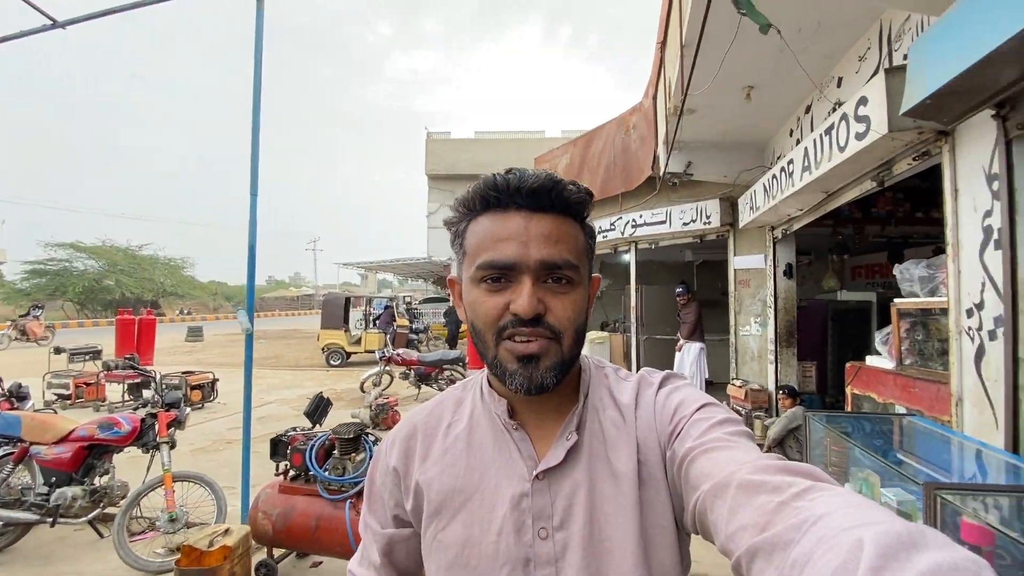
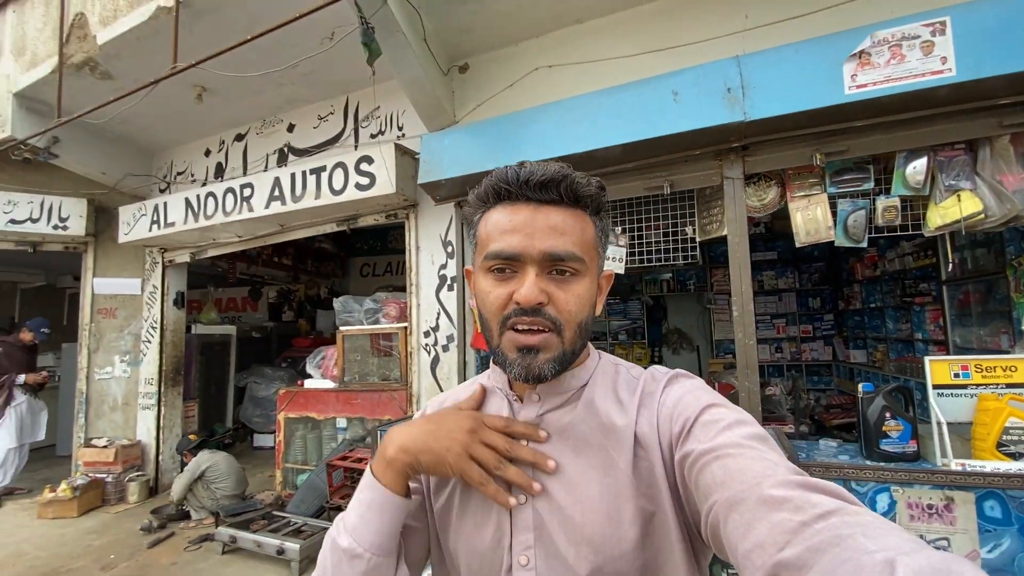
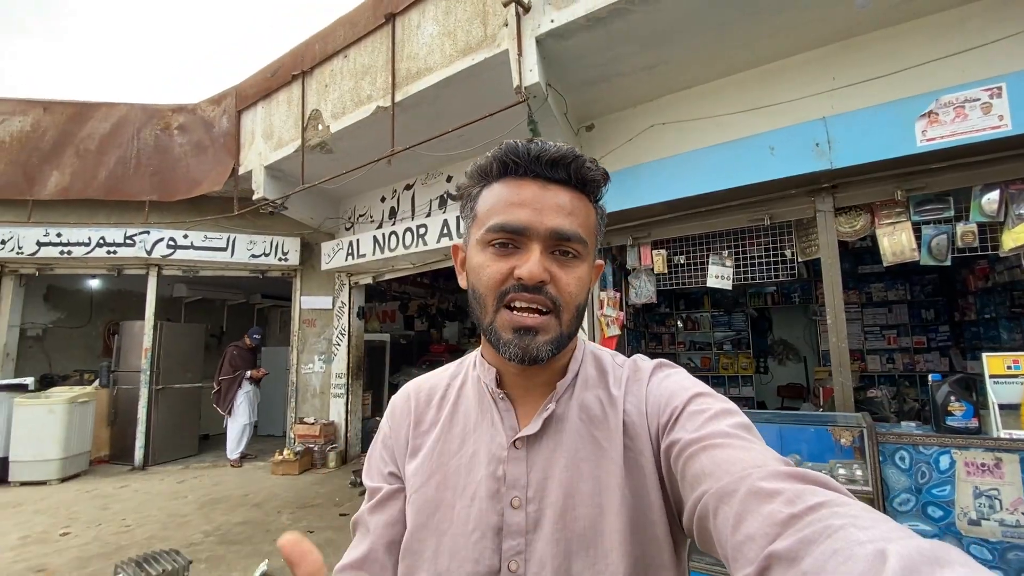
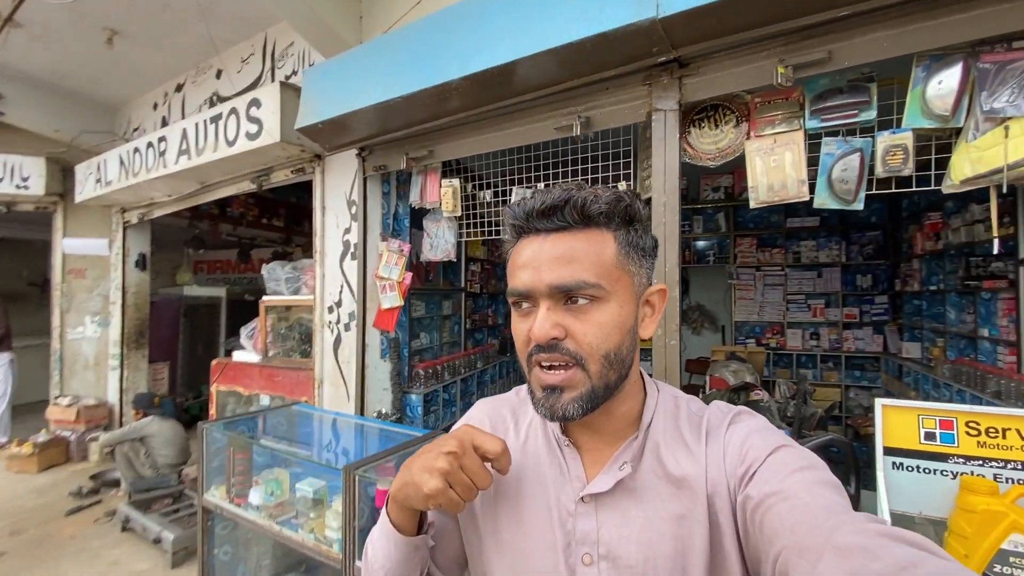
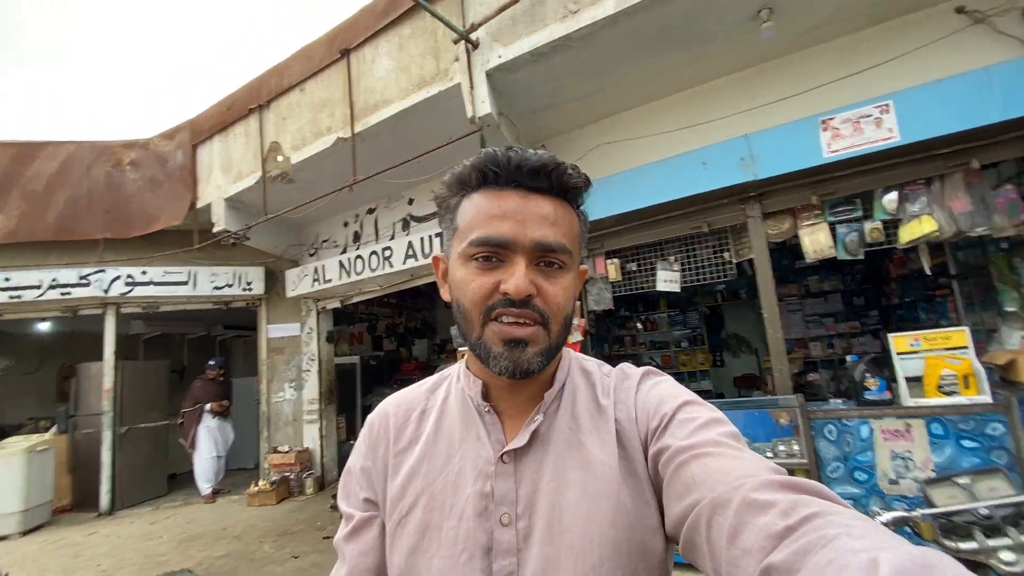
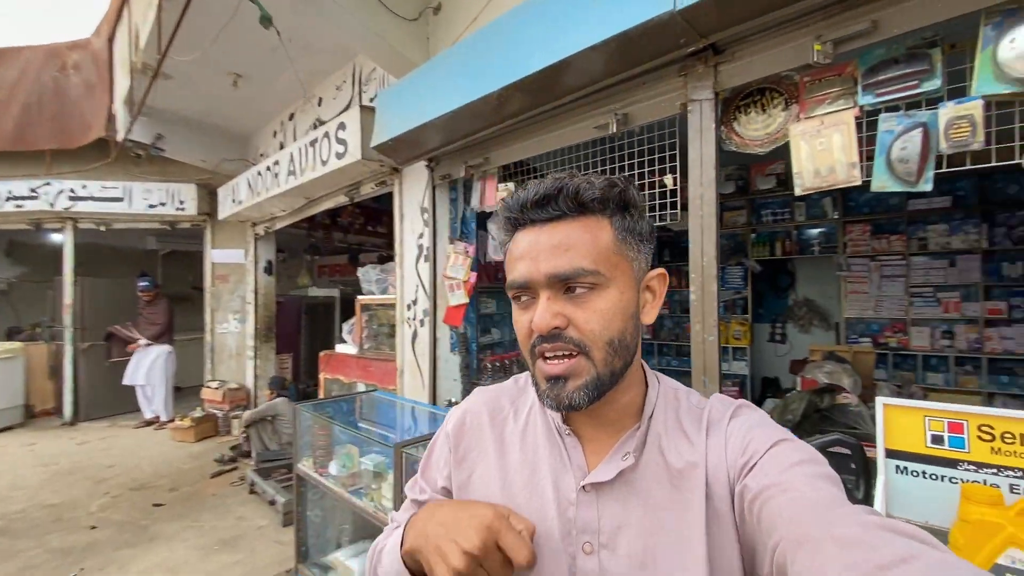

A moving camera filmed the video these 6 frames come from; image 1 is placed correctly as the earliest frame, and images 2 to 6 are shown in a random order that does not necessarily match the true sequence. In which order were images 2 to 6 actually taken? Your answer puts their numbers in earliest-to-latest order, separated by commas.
6, 4, 2, 3, 5
